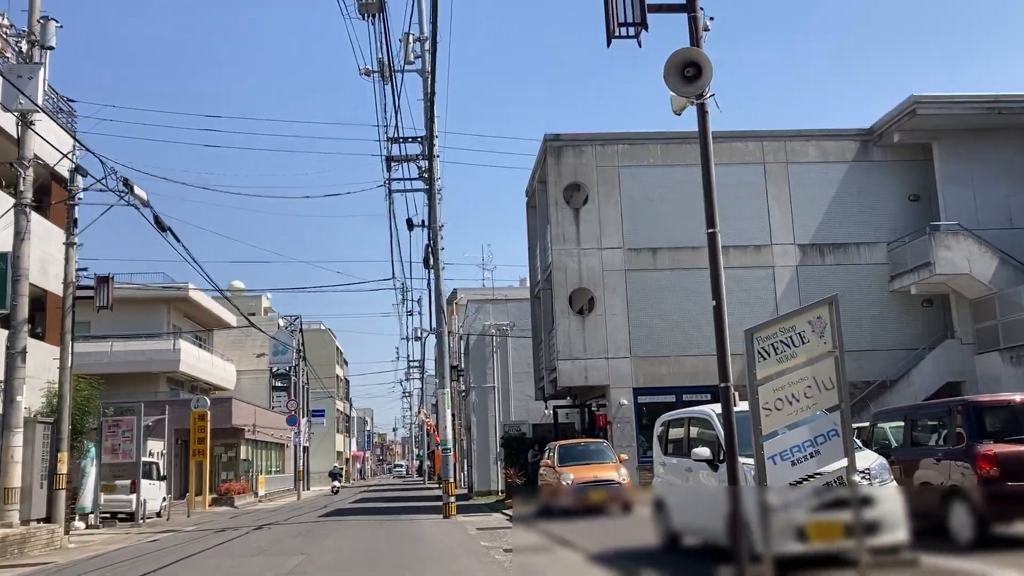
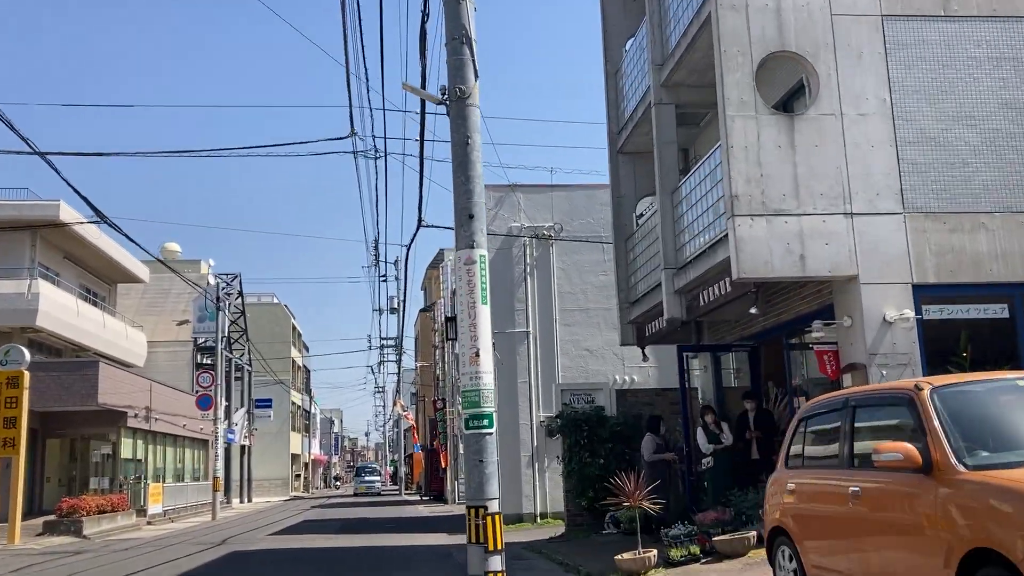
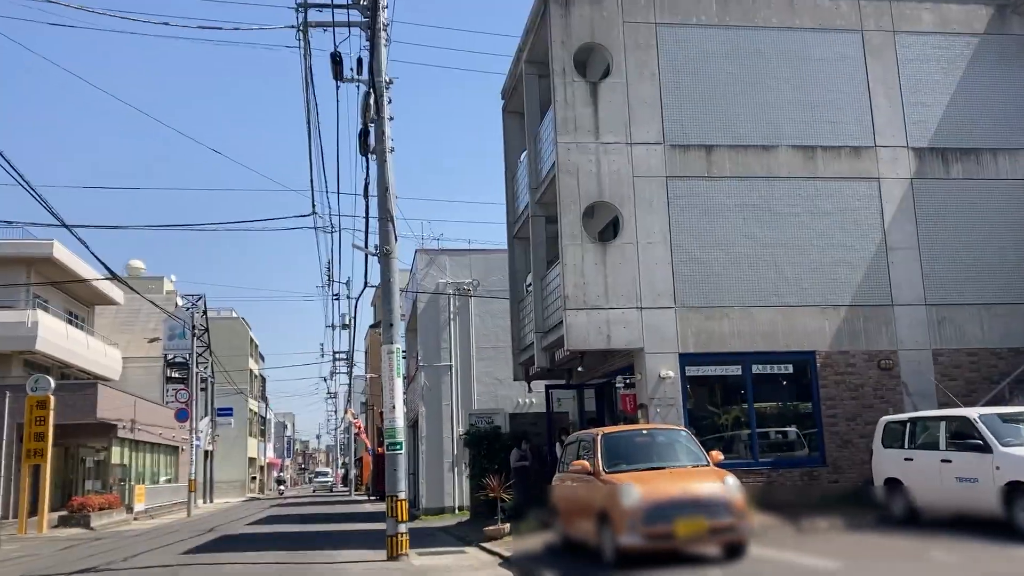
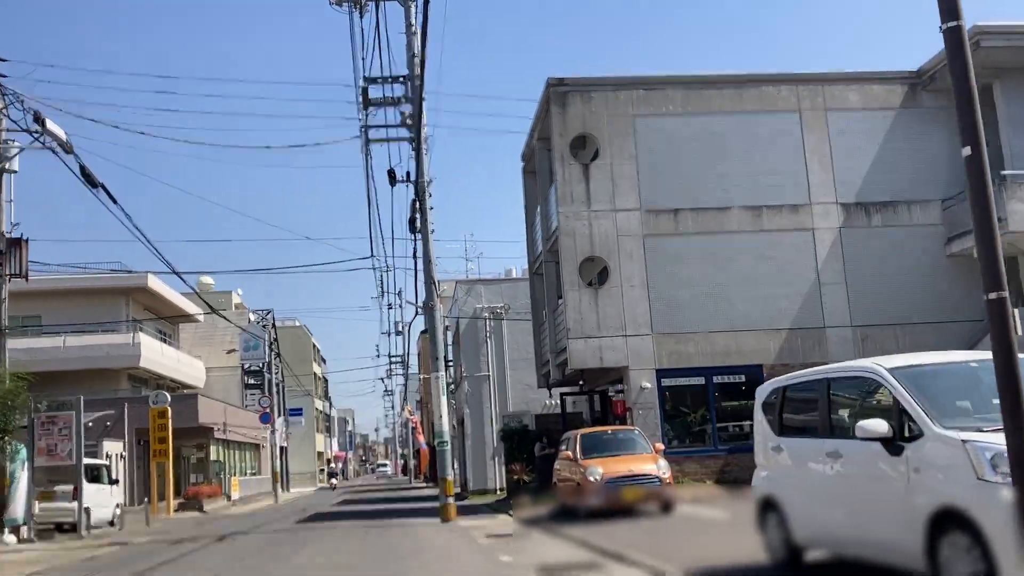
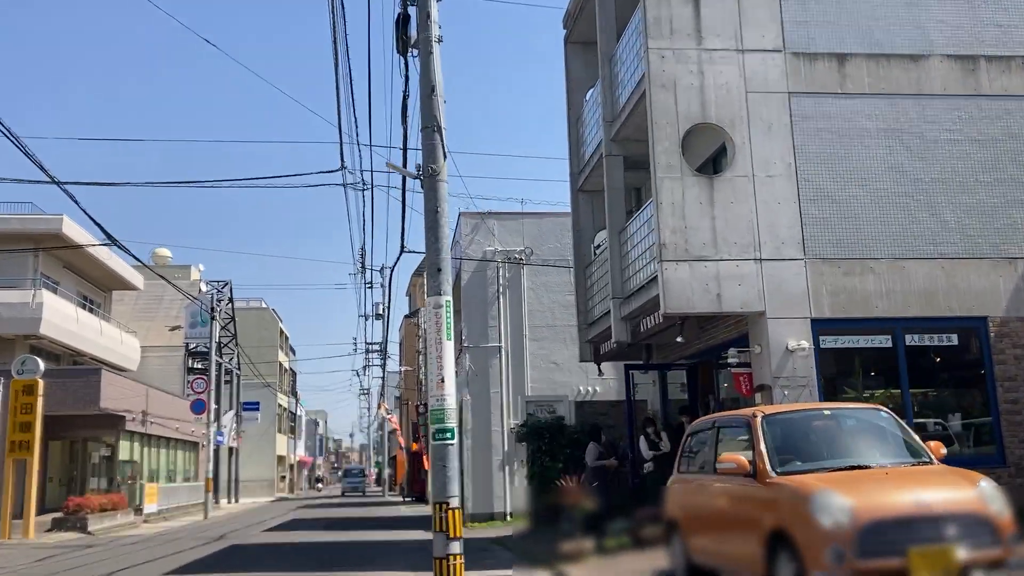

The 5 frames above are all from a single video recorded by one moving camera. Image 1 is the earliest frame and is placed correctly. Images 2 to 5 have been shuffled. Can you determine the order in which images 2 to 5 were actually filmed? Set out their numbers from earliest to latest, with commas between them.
4, 3, 5, 2
